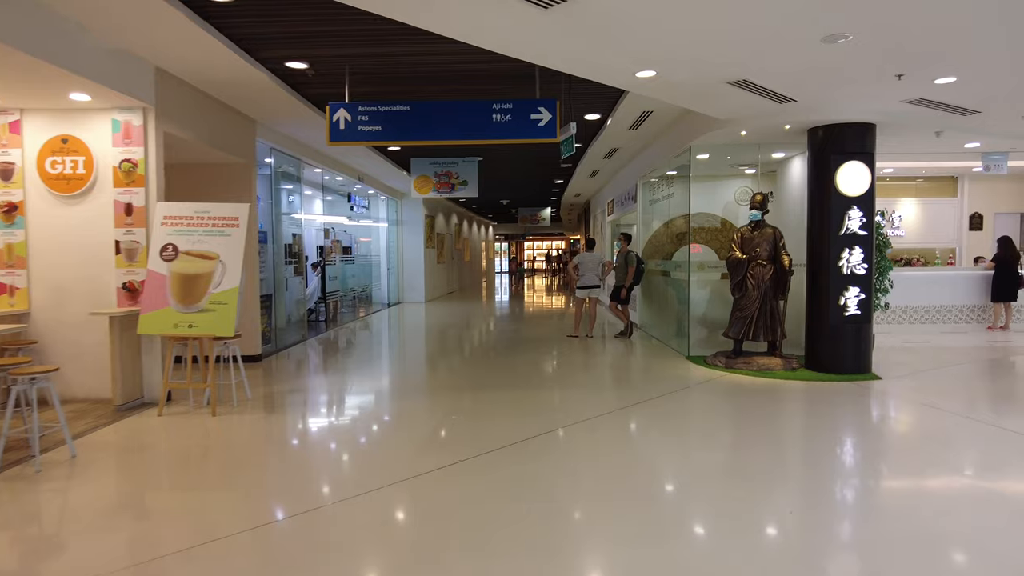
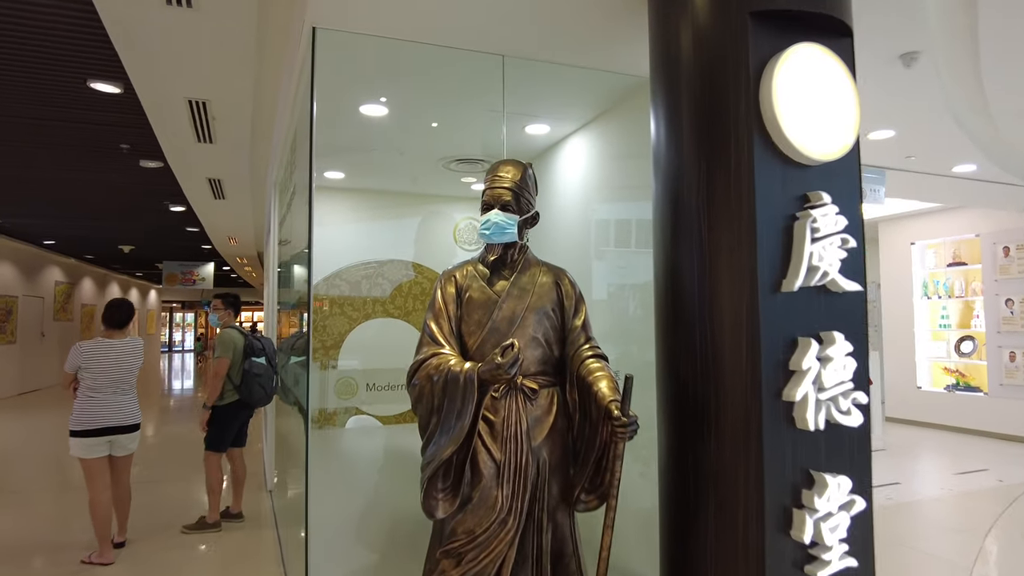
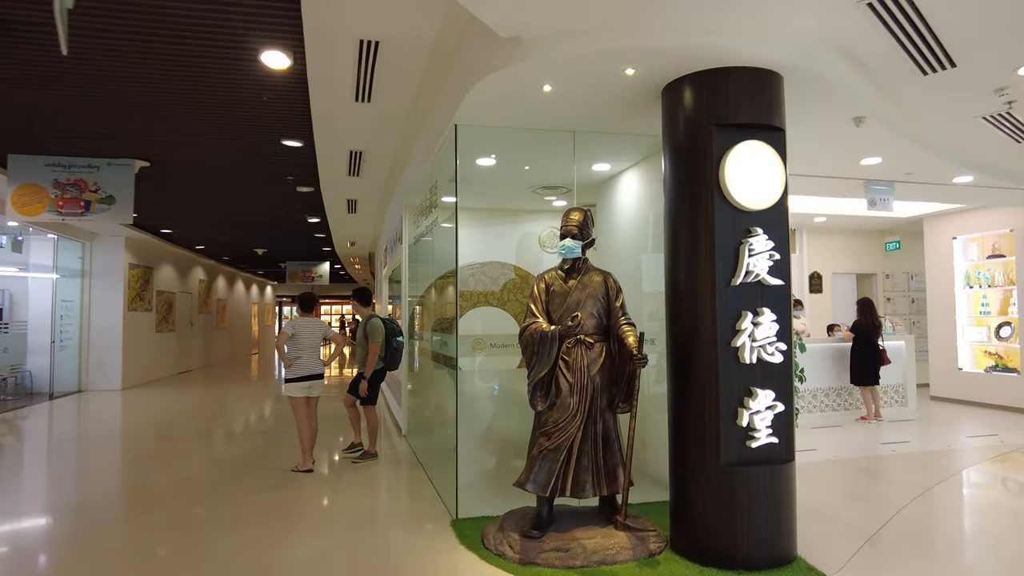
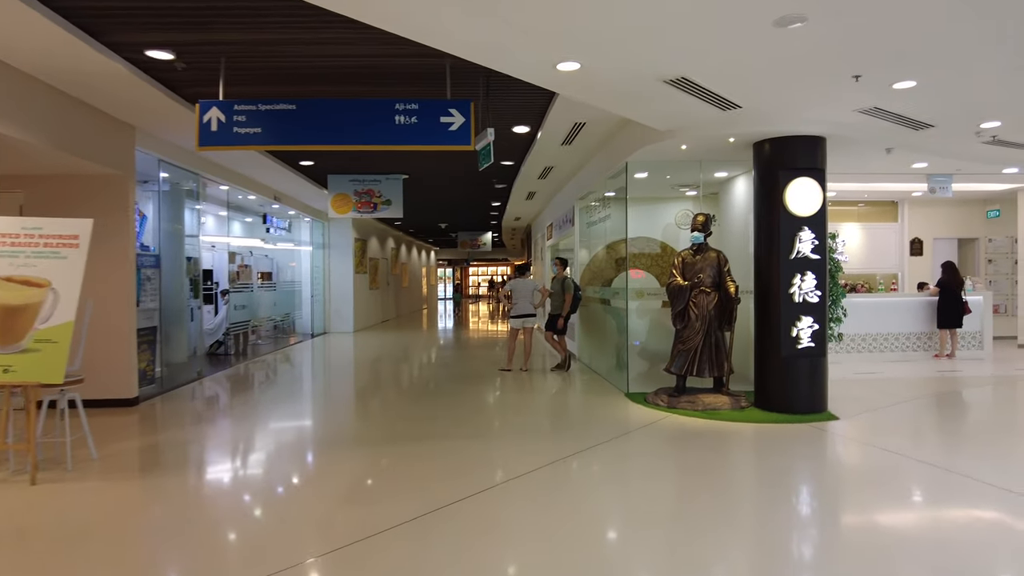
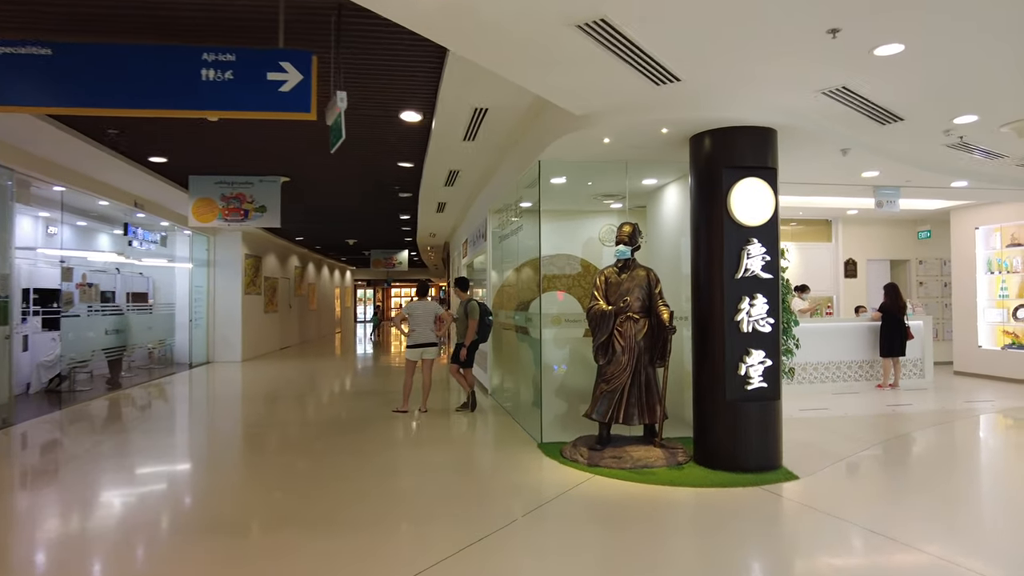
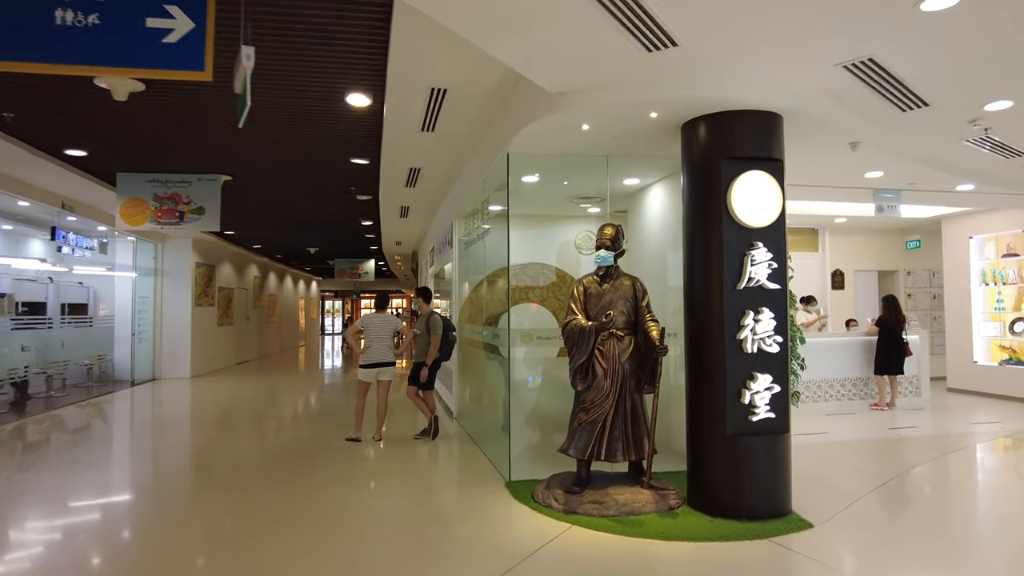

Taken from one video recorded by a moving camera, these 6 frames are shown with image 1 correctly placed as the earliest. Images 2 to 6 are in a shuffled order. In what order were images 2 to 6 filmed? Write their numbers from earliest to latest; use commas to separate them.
4, 5, 6, 3, 2
